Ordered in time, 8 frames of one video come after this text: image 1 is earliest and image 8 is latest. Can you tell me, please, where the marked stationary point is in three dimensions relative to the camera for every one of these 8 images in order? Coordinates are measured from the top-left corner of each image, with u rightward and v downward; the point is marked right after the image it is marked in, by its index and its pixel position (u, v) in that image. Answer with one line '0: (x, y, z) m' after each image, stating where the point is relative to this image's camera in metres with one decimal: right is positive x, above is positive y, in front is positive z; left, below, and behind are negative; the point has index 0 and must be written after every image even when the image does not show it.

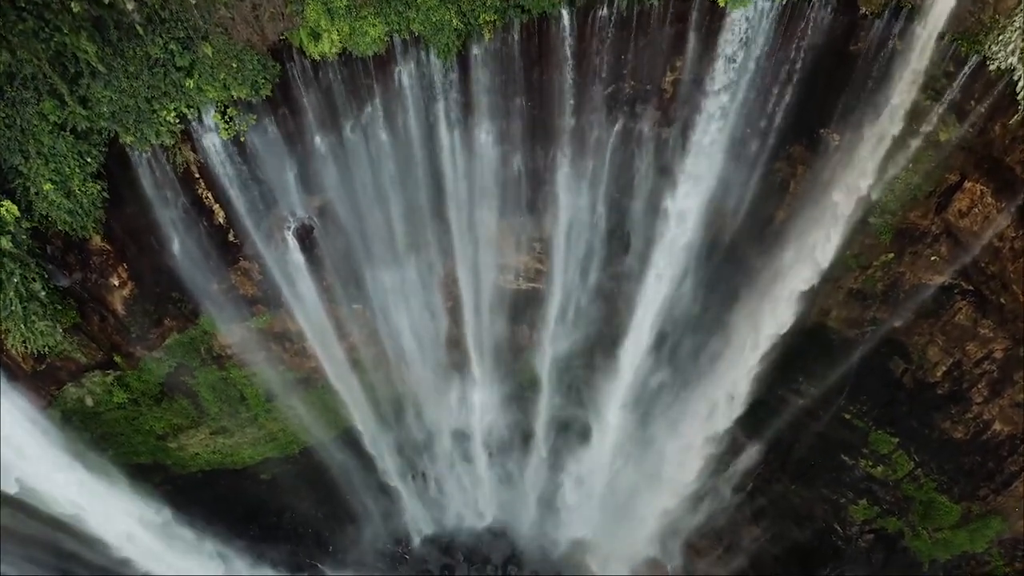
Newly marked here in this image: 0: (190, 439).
0: (-5.8, -2.8, +12.0) m
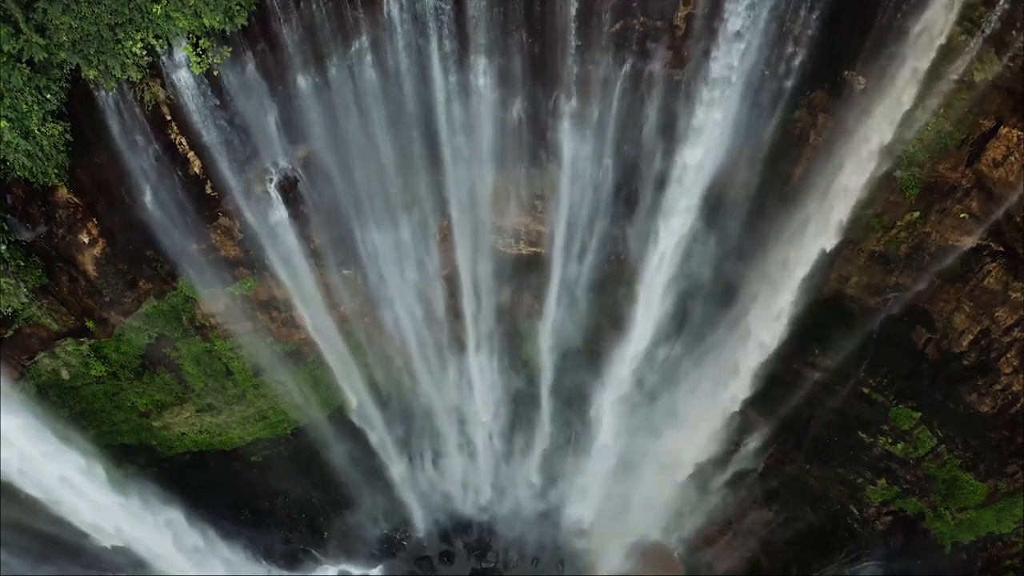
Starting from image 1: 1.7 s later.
0: (-5.8, -2.2, +11.4) m
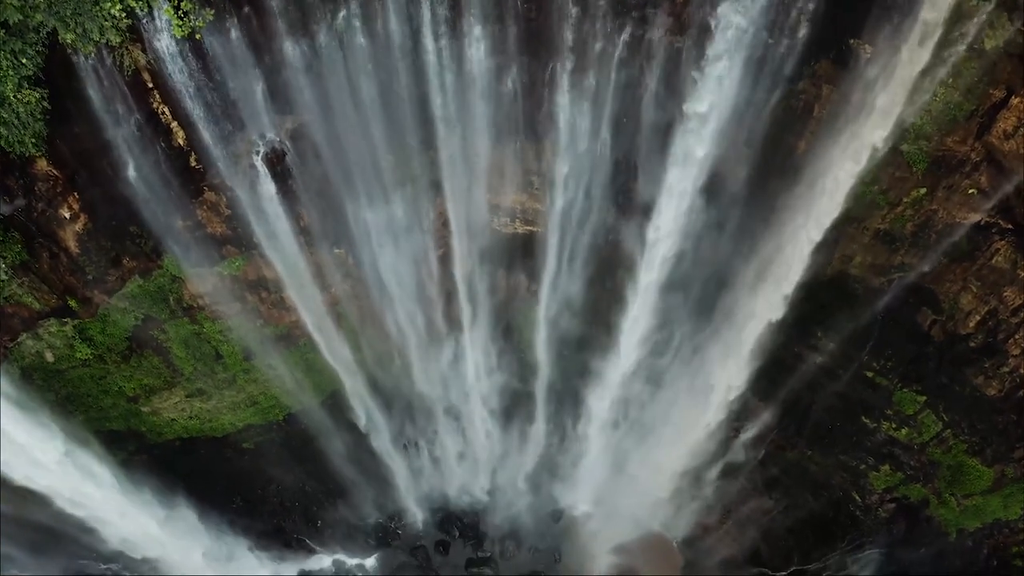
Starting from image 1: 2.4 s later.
0: (-5.8, -1.9, +11.1) m
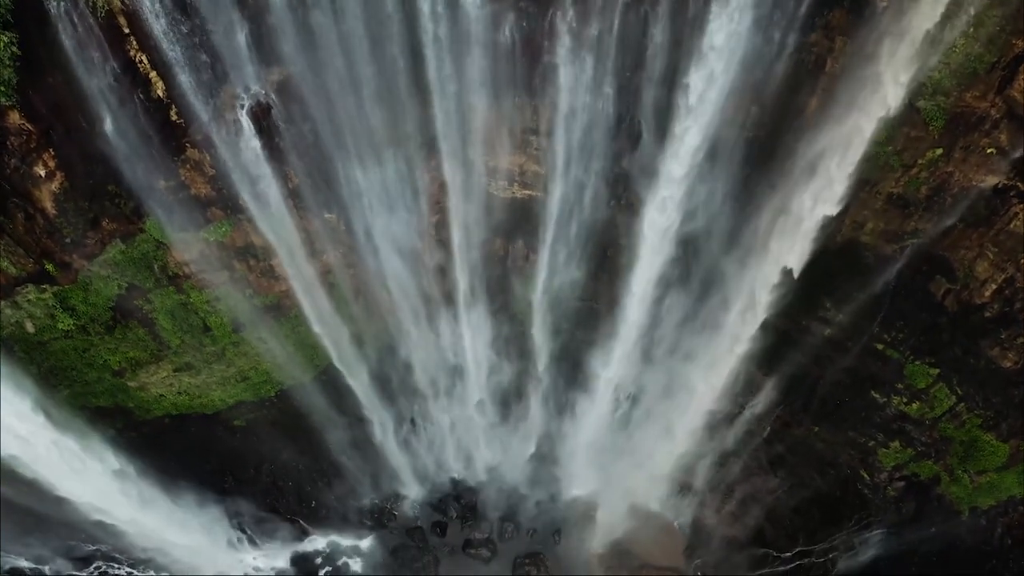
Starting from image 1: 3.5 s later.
0: (-5.9, -1.4, +10.8) m
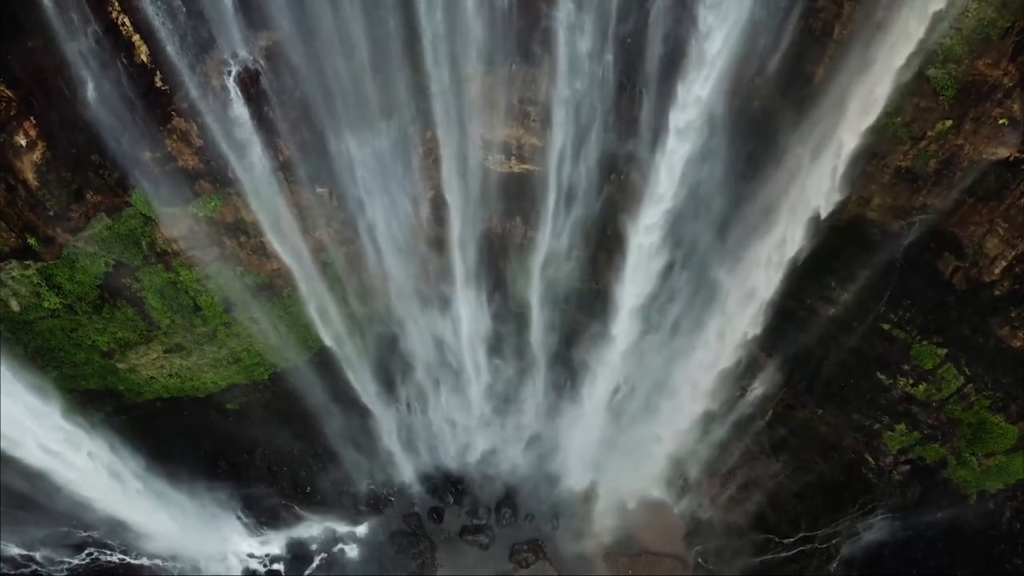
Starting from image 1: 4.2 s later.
0: (-5.9, -1.1, +10.5) m
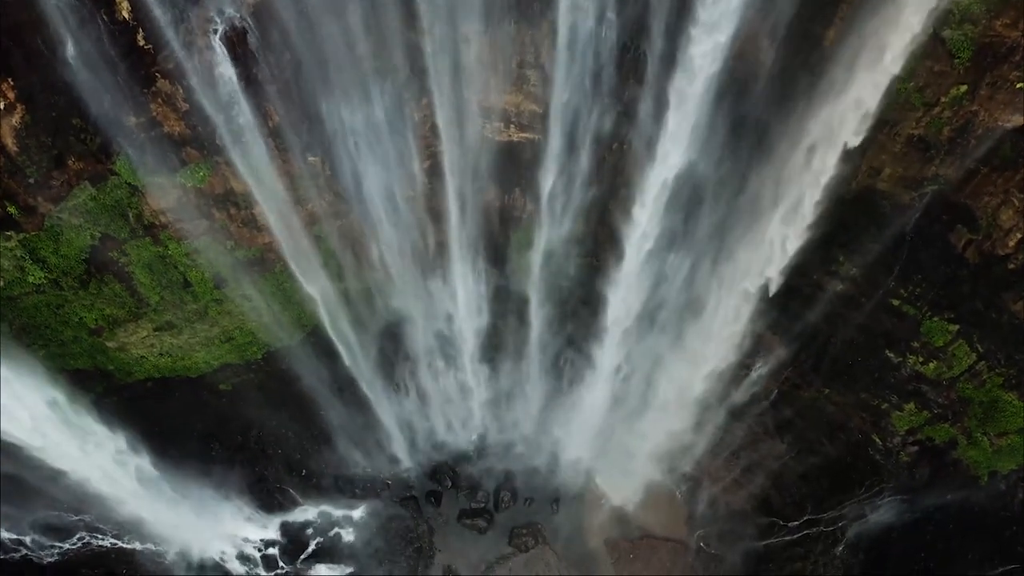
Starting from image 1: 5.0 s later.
0: (-5.9, -0.7, +10.3) m
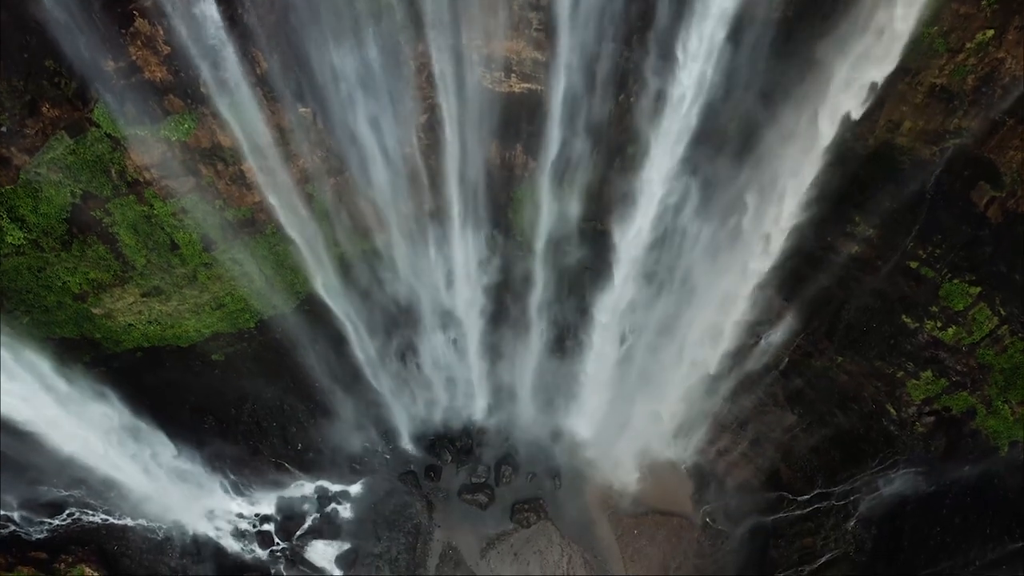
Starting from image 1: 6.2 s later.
0: (-5.9, -0.2, +9.9) m
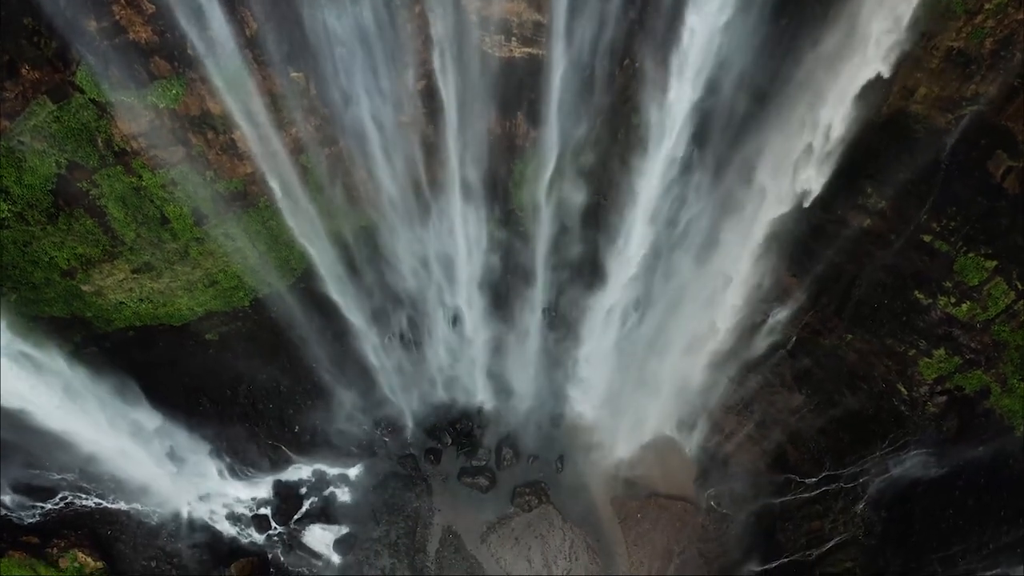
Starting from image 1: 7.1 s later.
0: (-5.9, +0.1, +9.6) m
